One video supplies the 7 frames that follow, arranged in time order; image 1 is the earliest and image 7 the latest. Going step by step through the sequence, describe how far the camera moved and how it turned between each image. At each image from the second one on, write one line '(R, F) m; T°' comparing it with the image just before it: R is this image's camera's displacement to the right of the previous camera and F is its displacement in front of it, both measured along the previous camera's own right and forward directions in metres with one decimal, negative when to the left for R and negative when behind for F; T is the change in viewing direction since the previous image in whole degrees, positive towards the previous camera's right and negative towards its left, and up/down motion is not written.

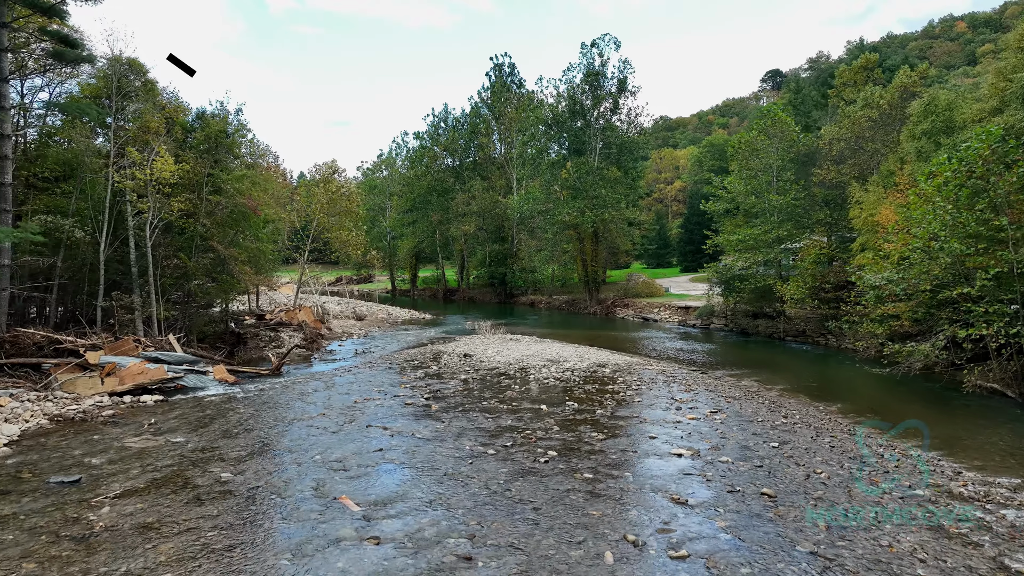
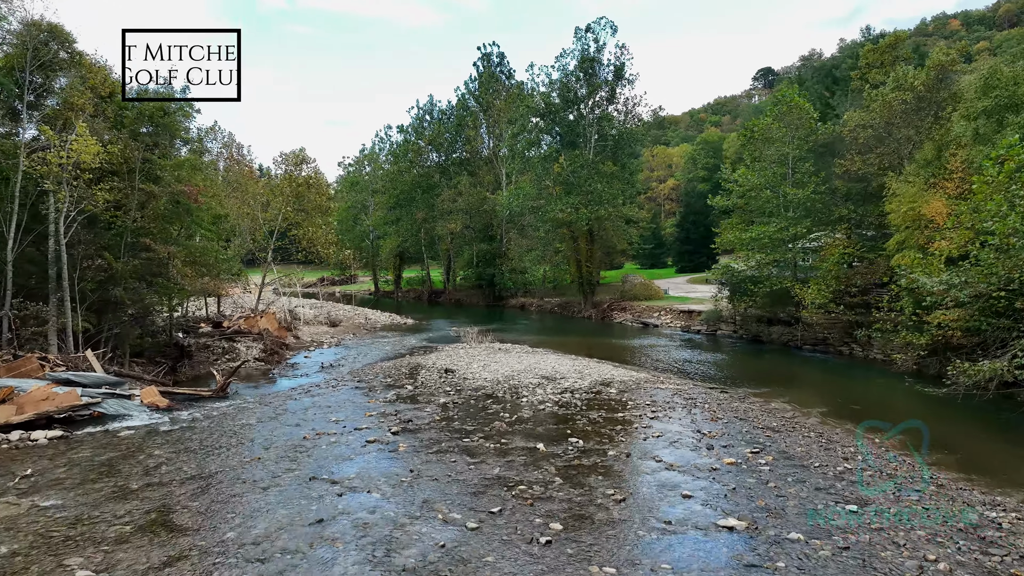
(0.0, +2.8) m; +1°
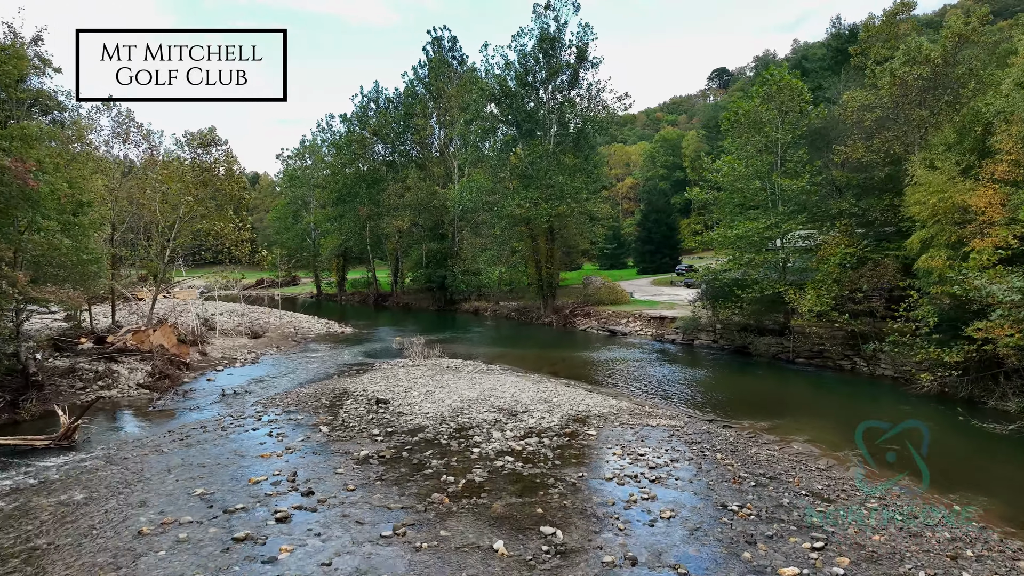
(+0.1, +3.7) m; +4°
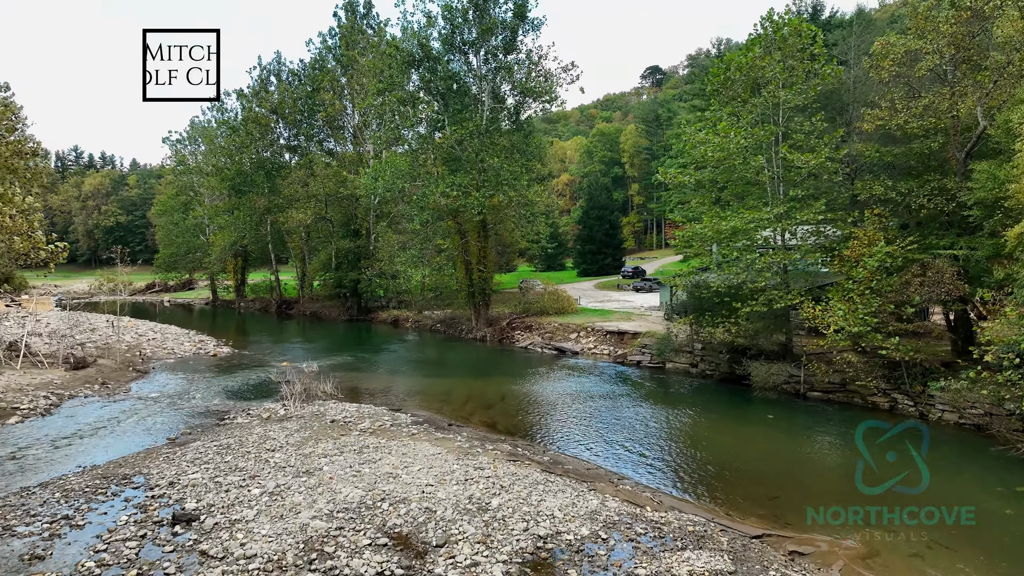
(+0.3, +6.0) m; +6°
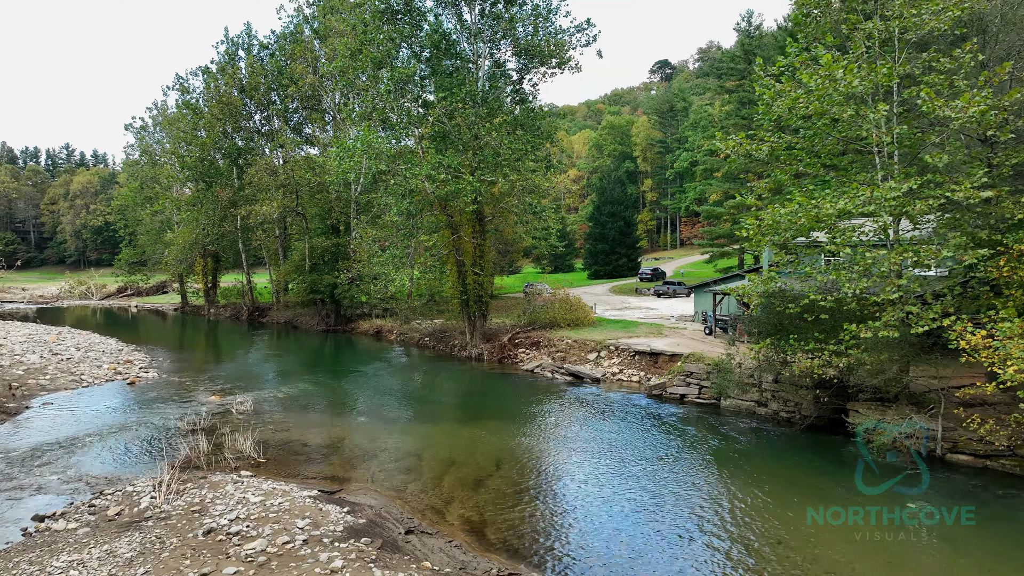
(+0.1, +5.3) m; 0°
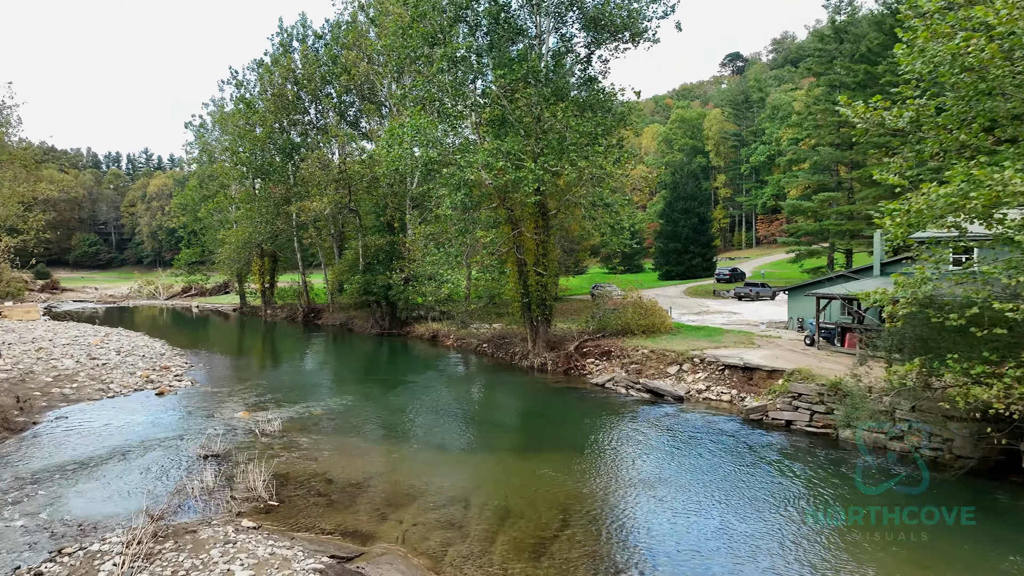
(-0.1, +2.5) m; -5°
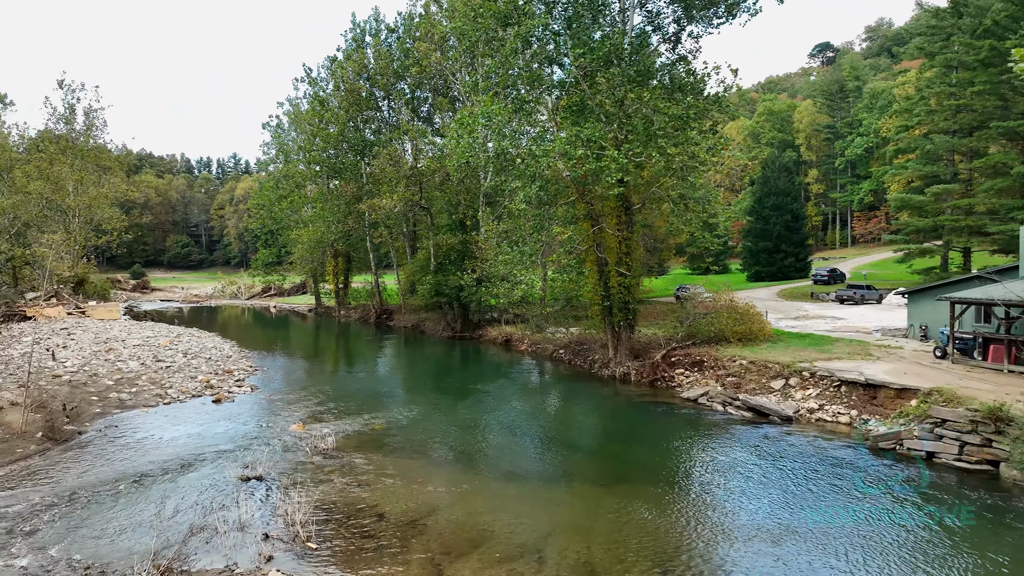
(-0.1, +1.7) m; -6°
